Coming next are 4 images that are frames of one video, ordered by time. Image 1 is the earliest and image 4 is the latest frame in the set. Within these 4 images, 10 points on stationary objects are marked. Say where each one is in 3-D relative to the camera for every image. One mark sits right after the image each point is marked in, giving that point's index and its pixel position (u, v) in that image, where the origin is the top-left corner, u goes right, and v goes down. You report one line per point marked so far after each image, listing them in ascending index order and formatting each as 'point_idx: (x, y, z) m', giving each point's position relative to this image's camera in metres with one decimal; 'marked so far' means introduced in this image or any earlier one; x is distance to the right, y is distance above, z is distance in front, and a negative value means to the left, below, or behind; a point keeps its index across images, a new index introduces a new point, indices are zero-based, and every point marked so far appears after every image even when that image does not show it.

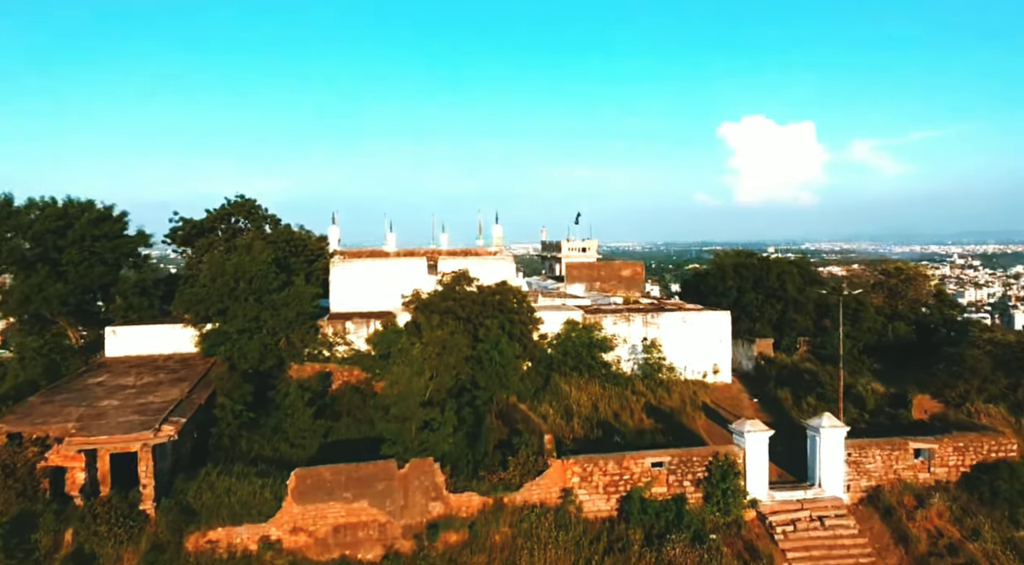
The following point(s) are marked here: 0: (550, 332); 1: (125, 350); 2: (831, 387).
0: (+0.8, -1.0, +15.2) m
1: (-6.9, -1.2, +13.2) m
2: (+5.6, -1.9, +13.1) m
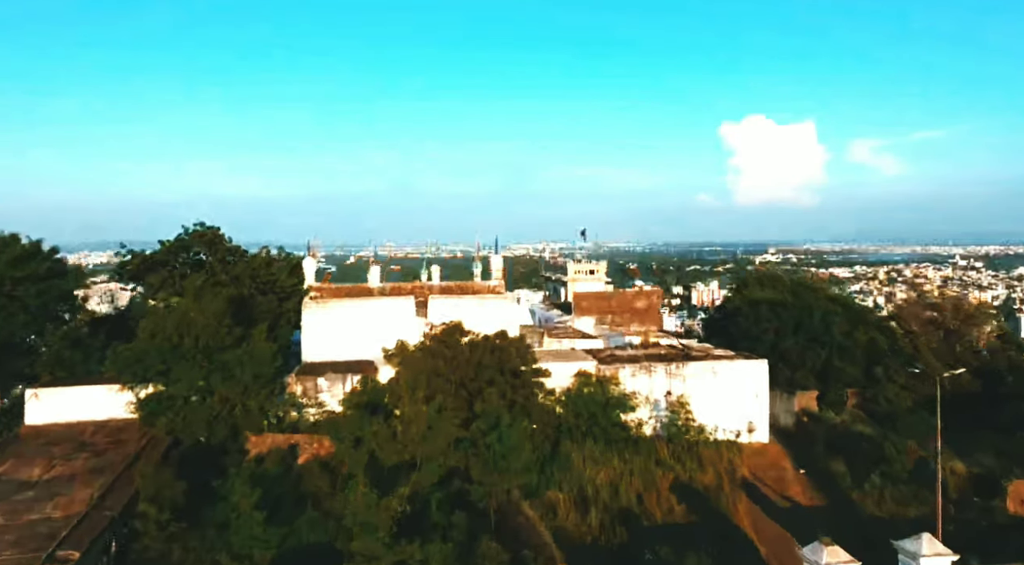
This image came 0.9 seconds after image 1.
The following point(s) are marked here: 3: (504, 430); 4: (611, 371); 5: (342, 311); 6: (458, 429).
0: (+0.8, -1.8, +13.0) m
1: (-6.9, -2.0, +11.0) m
2: (+5.7, -2.7, +10.9) m
3: (-0.1, -1.9, +9.3) m
4: (+1.8, -1.6, +13.1) m
5: (-3.1, -0.5, +13.5) m
6: (-0.7, -1.9, +9.4) m
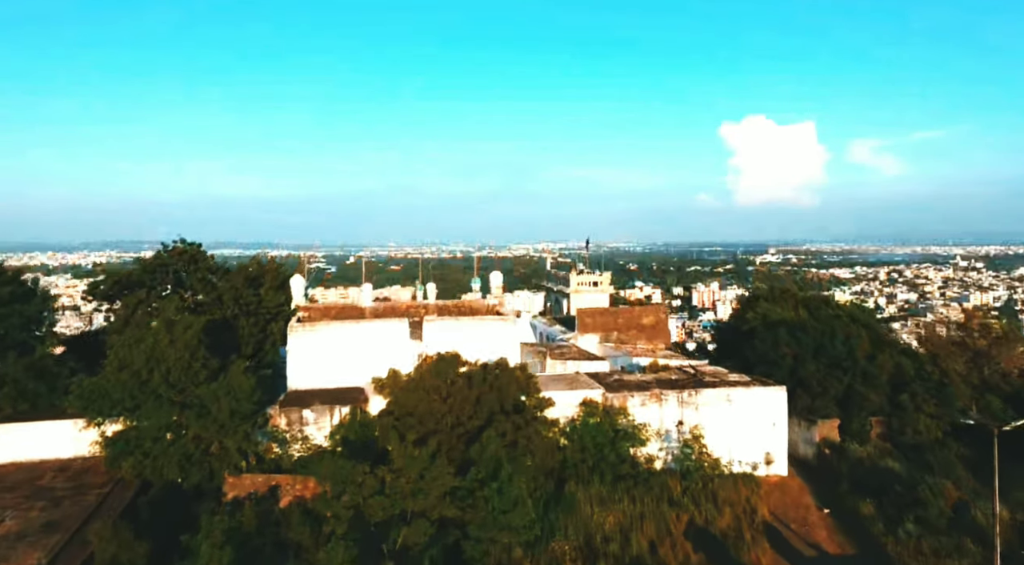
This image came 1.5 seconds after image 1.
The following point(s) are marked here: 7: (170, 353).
0: (+0.8, -2.2, +12.1) m
1: (-6.9, -2.4, +10.1) m
2: (+5.7, -3.1, +10.0) m
3: (-0.1, -2.2, +8.4) m
4: (+1.8, -1.9, +12.2) m
5: (-3.1, -0.9, +12.6) m
6: (-0.7, -2.2, +8.5) m
7: (-4.6, -0.9, +9.9) m
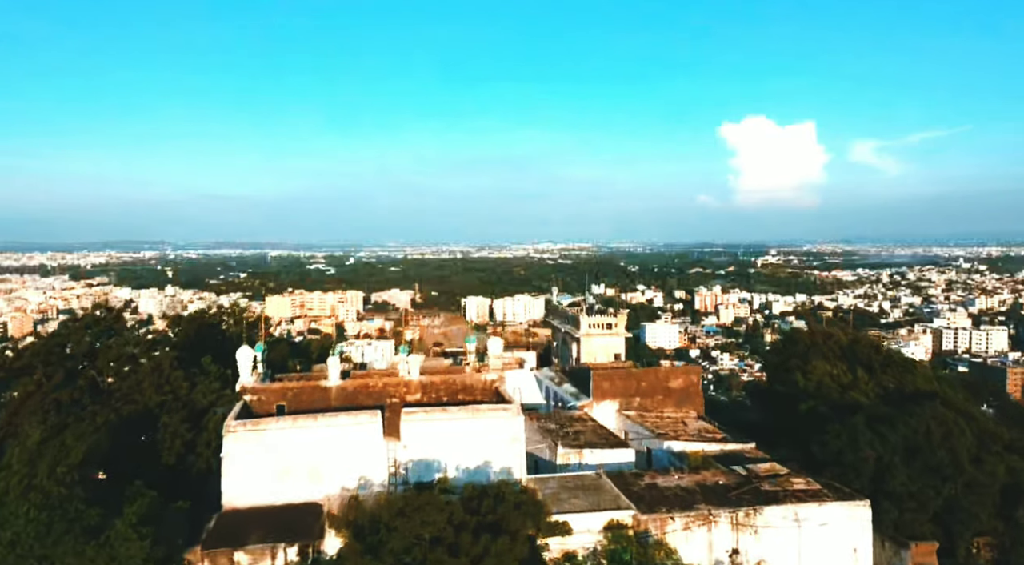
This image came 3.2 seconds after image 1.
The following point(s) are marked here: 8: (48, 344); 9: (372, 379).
0: (+0.9, -3.3, +9.1) m
1: (-6.8, -3.5, +7.2) m
2: (+5.7, -4.2, +7.0) m
3: (-0.1, -3.3, +5.4) m
4: (+1.8, -3.1, +9.3) m
5: (-3.1, -2.0, +9.7) m
6: (-0.6, -3.3, +5.5) m
7: (-4.5, -2.1, +7.0) m
8: (-6.5, -0.7, +10.5) m
9: (-2.1, -1.5, +11.7) m
